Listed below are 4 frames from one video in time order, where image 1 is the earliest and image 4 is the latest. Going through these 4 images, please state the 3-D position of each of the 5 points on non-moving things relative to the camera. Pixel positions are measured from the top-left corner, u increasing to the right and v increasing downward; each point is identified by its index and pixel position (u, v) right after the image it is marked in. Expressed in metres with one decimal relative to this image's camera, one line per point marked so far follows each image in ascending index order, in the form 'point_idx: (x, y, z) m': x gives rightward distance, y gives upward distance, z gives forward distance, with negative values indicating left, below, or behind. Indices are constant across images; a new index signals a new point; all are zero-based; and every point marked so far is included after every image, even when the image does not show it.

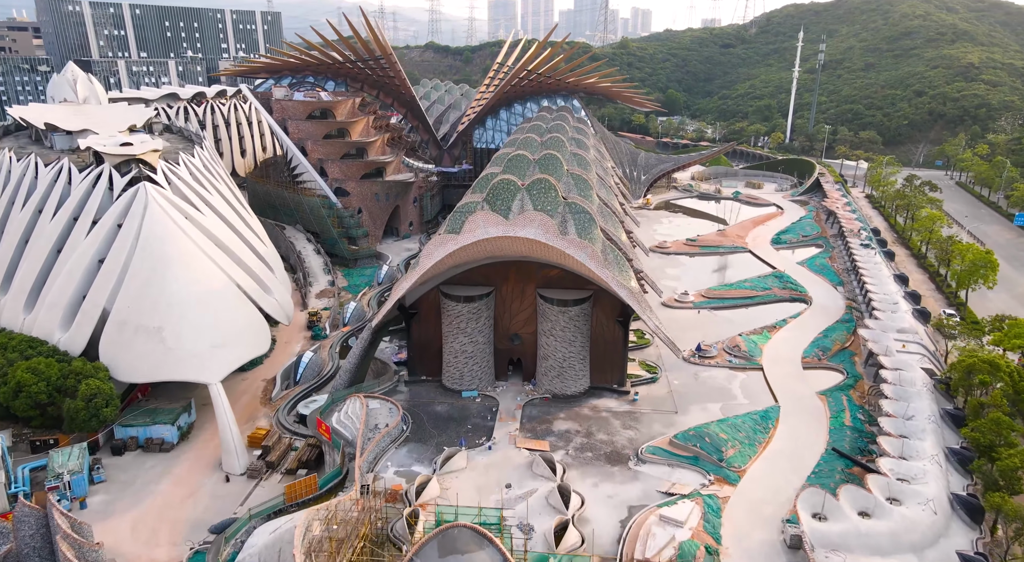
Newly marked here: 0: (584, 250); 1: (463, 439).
0: (+2.5, +1.0, +20.0) m
1: (-1.6, -5.2, +19.6) m
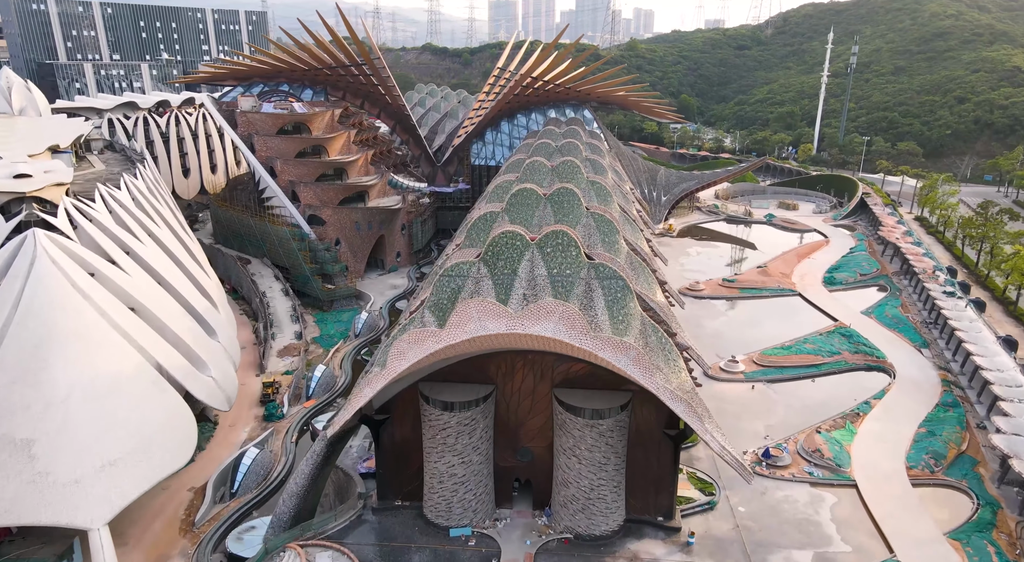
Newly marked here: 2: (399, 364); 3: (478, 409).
0: (+2.7, -1.5, +13.9) m
1: (-1.5, -7.8, +13.5) m
2: (-2.7, -1.9, +14.3) m
3: (-0.9, -3.3, +15.4) m
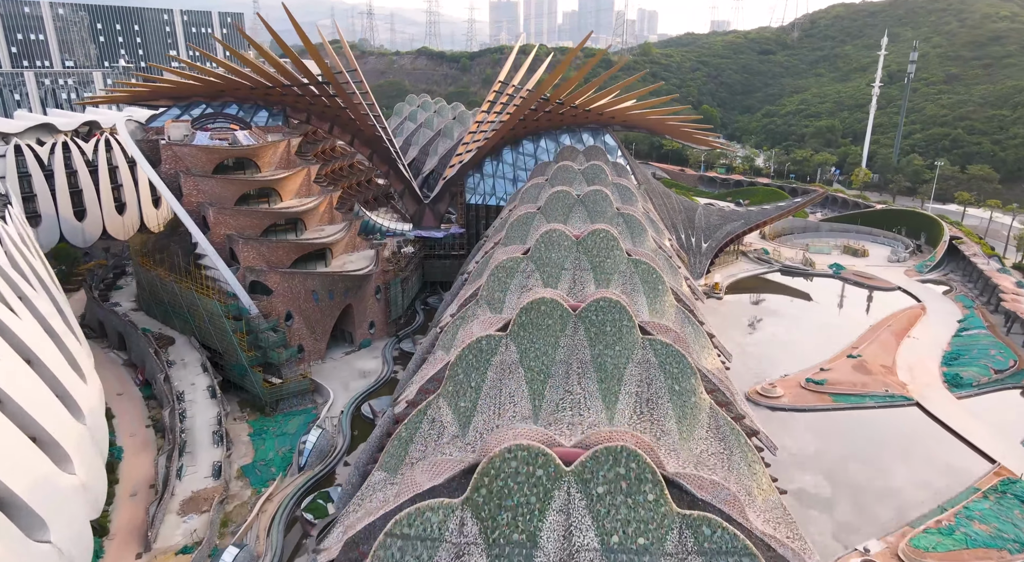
0: (+2.9, -5.5, +5.1) m
1: (-1.2, -11.7, +4.7) m
2: (-2.5, -5.9, +5.5) m
3: (-0.7, -7.3, +6.6) m
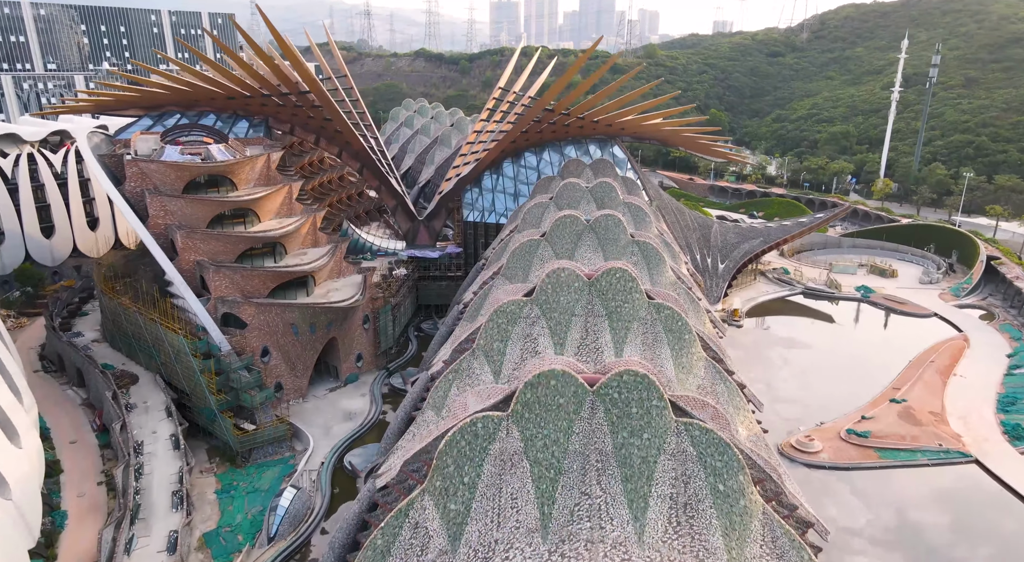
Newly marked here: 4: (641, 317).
0: (+2.9, -6.8, +2.3) m
1: (-1.2, -13.1, +1.9) m
2: (-2.5, -7.2, +2.7) m
3: (-0.6, -8.6, +3.9) m
4: (+3.6, -1.0, +15.8) m
